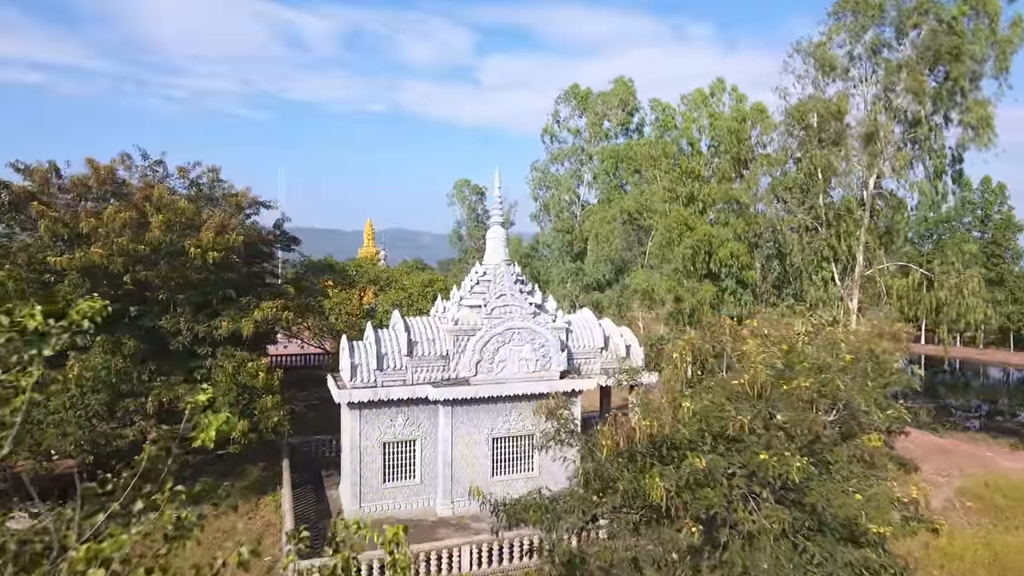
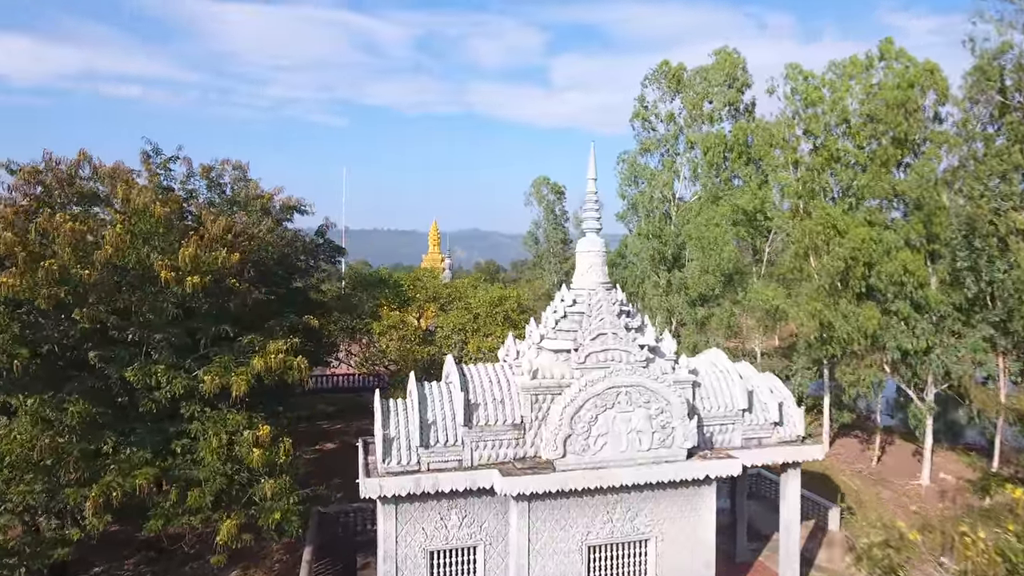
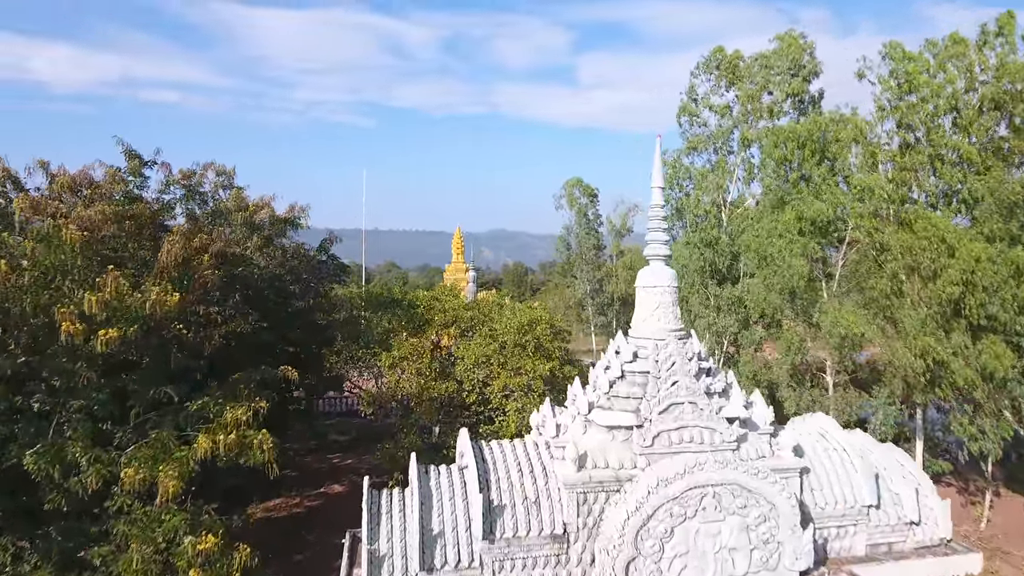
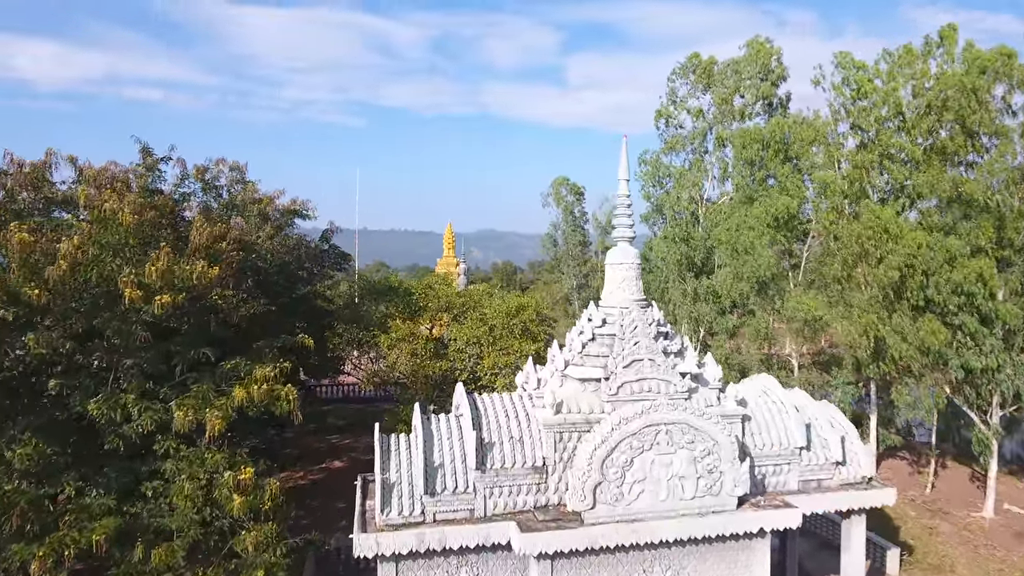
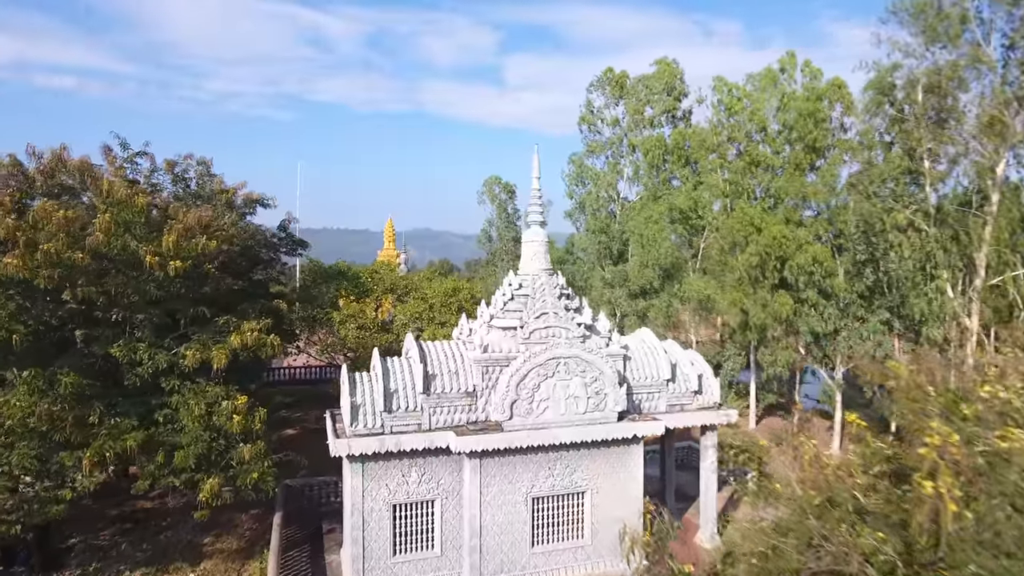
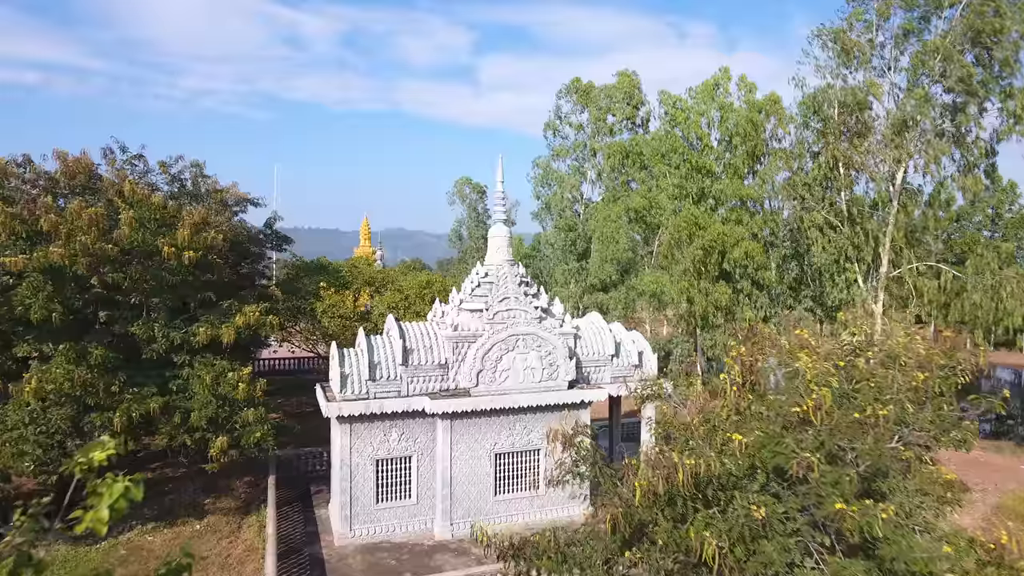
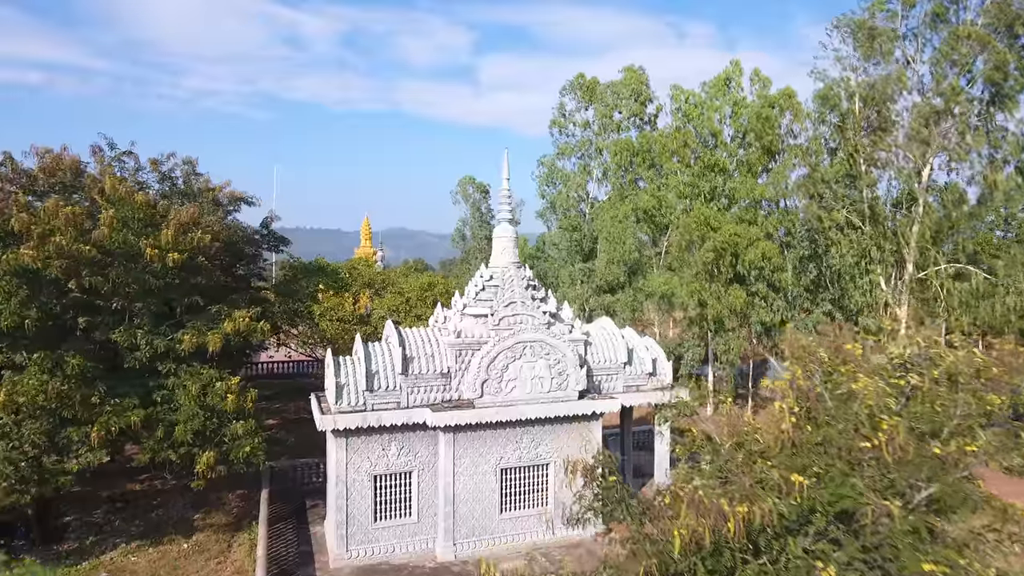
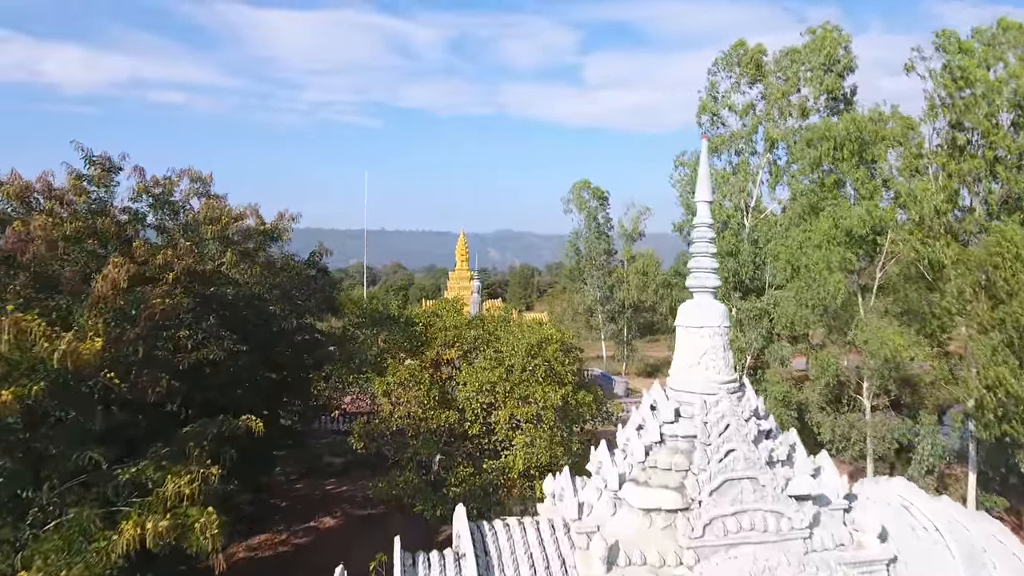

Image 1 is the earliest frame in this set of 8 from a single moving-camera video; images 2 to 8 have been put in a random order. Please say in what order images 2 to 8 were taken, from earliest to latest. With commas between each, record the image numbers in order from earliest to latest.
6, 7, 5, 2, 4, 3, 8
